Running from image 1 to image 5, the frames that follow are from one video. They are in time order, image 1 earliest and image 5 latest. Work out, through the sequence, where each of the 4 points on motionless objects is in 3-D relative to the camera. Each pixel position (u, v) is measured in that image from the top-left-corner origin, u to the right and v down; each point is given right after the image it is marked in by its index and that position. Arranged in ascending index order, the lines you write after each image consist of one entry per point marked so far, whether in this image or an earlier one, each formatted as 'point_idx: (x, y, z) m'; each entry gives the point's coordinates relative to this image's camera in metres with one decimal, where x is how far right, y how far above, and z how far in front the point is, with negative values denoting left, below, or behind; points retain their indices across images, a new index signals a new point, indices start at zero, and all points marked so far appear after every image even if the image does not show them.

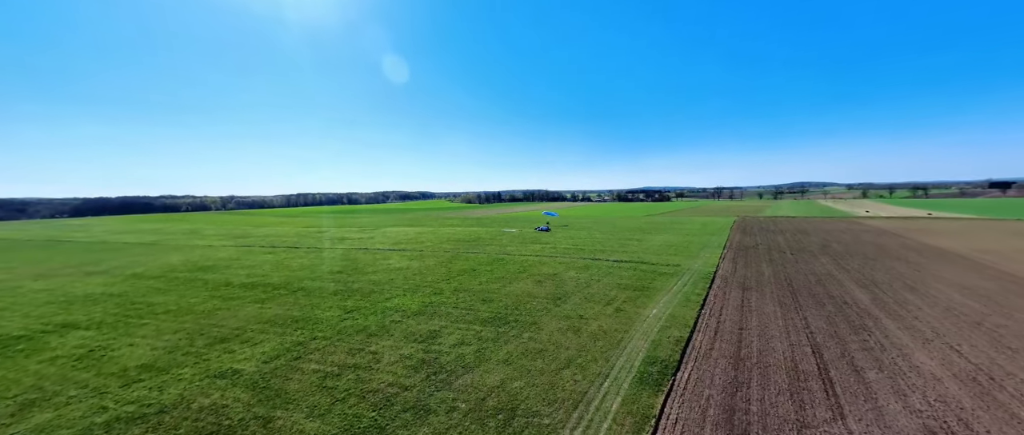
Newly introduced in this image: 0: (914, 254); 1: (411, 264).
0: (+20.2, -1.8, +17.5) m
1: (-5.4, -2.5, +18.6) m
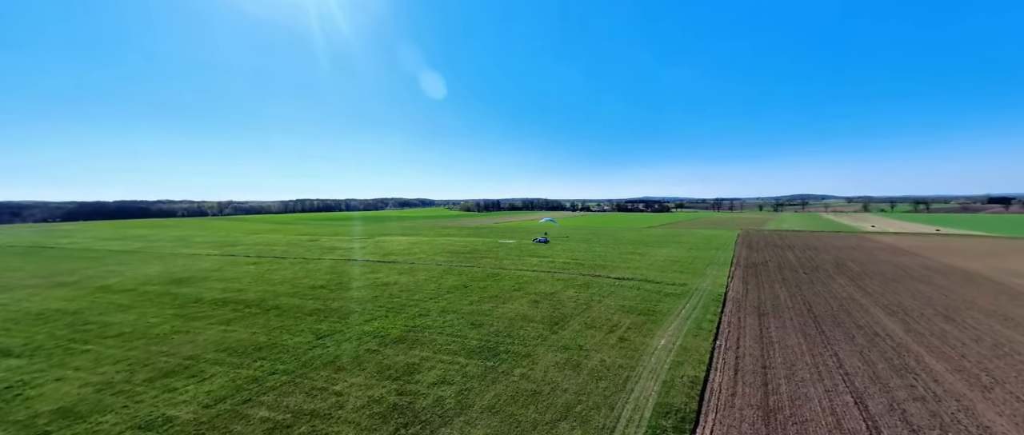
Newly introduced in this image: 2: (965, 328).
0: (+19.9, -2.7, +16.4) m
1: (-5.6, -3.1, +17.5) m
2: (+12.8, -3.1, +9.8) m
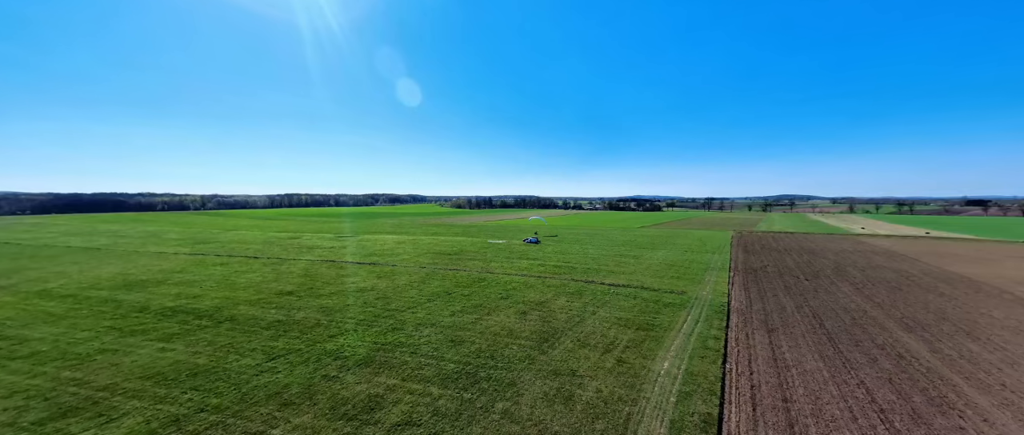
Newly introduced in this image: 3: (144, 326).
0: (+19.4, -3.0, +15.6) m
1: (-6.3, -3.1, +16.1) m
2: (+12.4, -3.4, +8.9) m
3: (-11.2, -3.3, +10.6) m
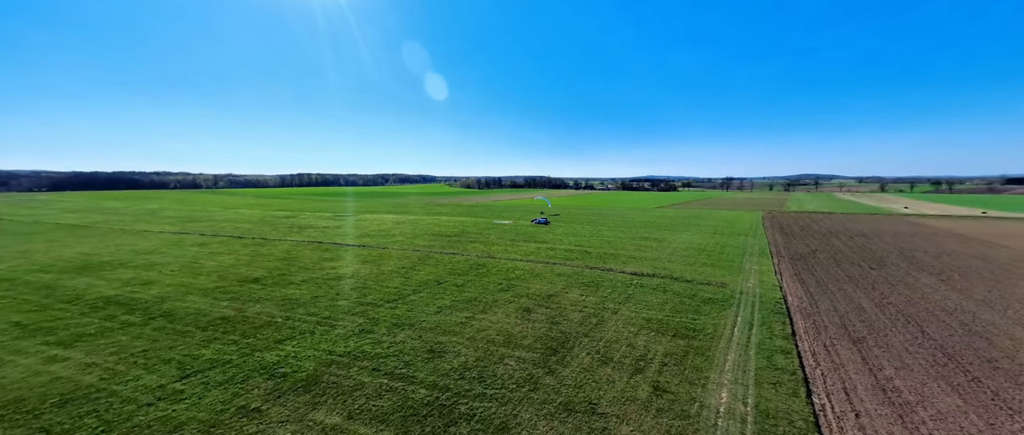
0: (+19.5, -2.1, +12.7) m
1: (-6.1, -2.1, +13.9) m
2: (+12.3, -2.9, +6.2) m
3: (-11.2, -2.6, +8.6) m
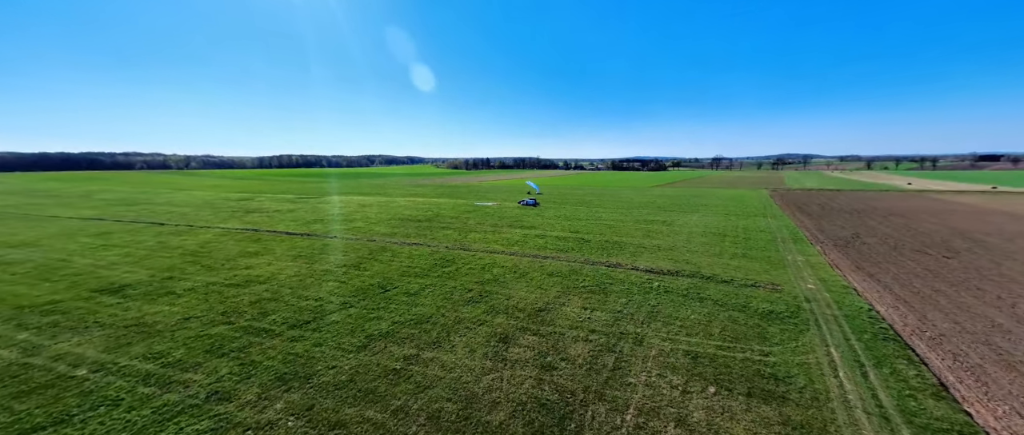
0: (+18.8, -1.4, +9.8) m
1: (-6.8, -1.5, +10.3) m
2: (+11.9, -2.5, +3.2) m
3: (-11.7, -2.4, +4.8) m
